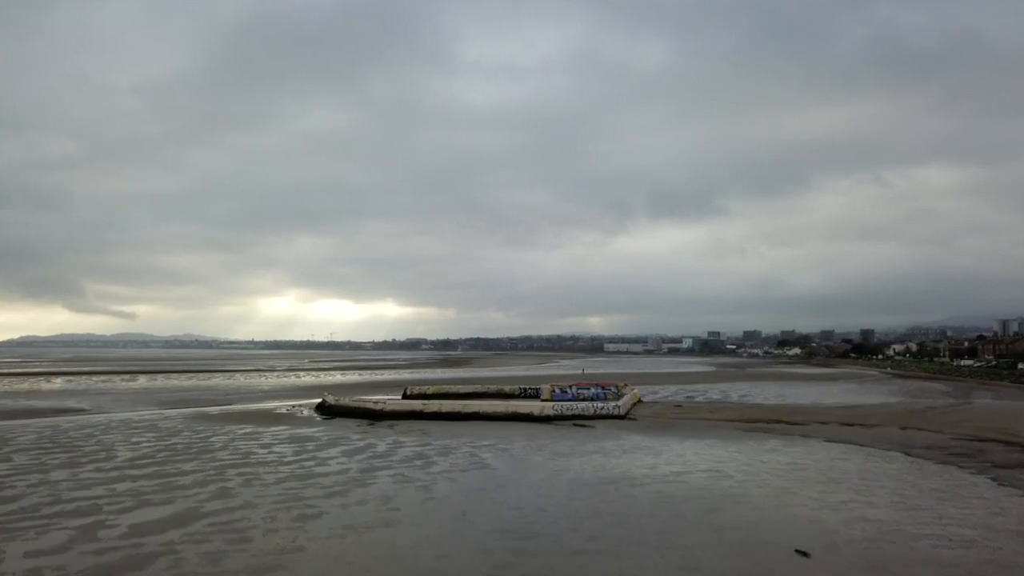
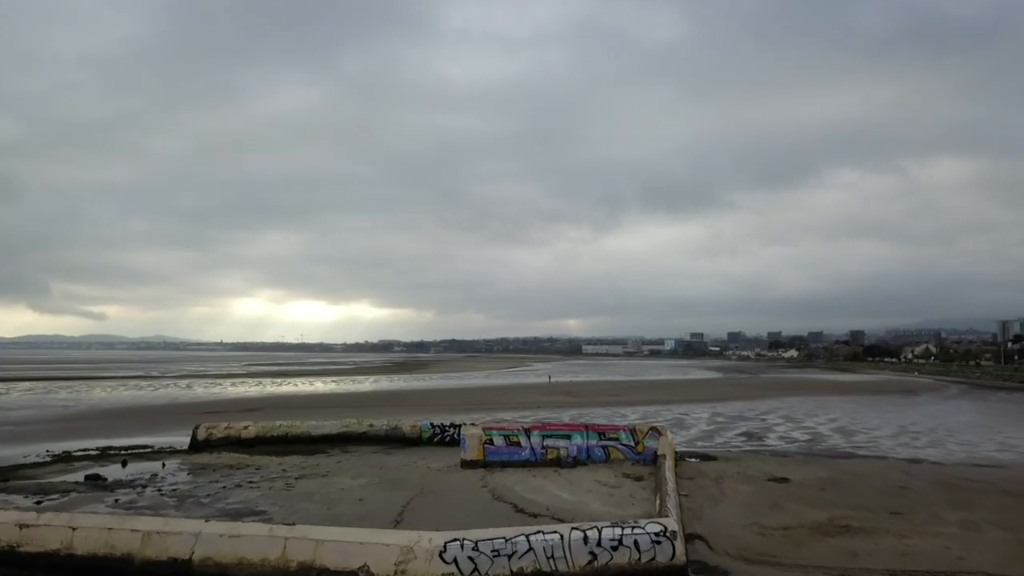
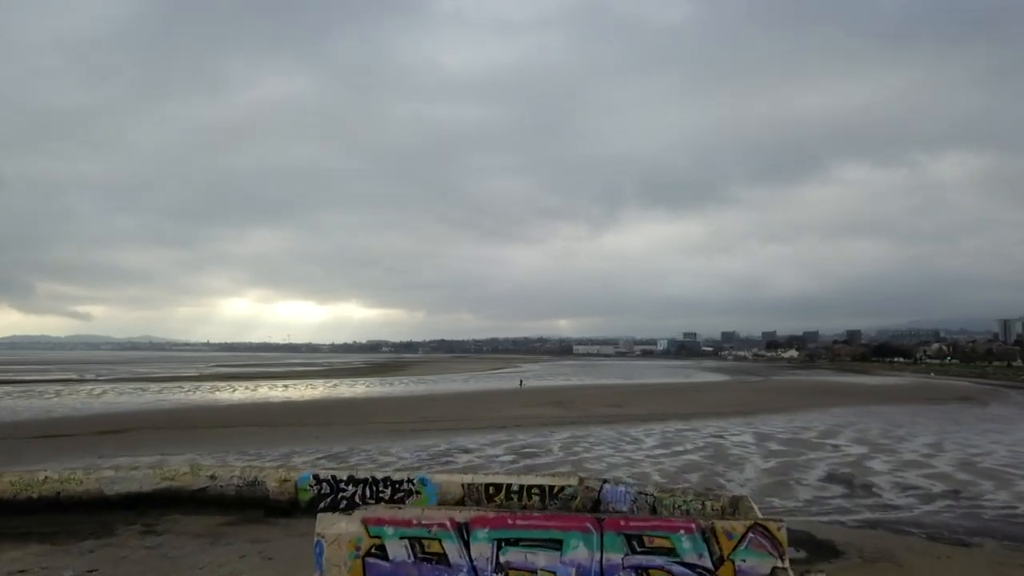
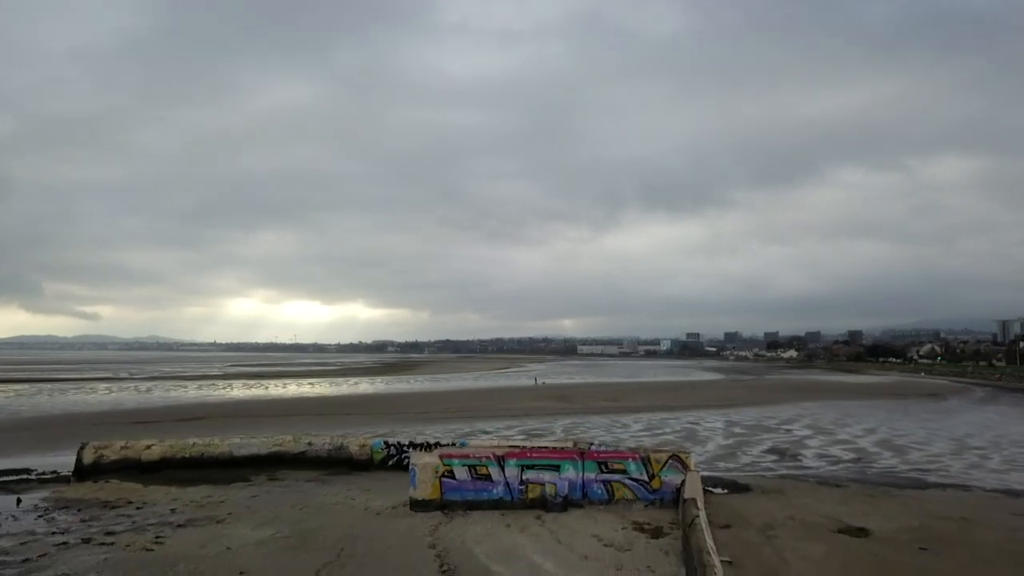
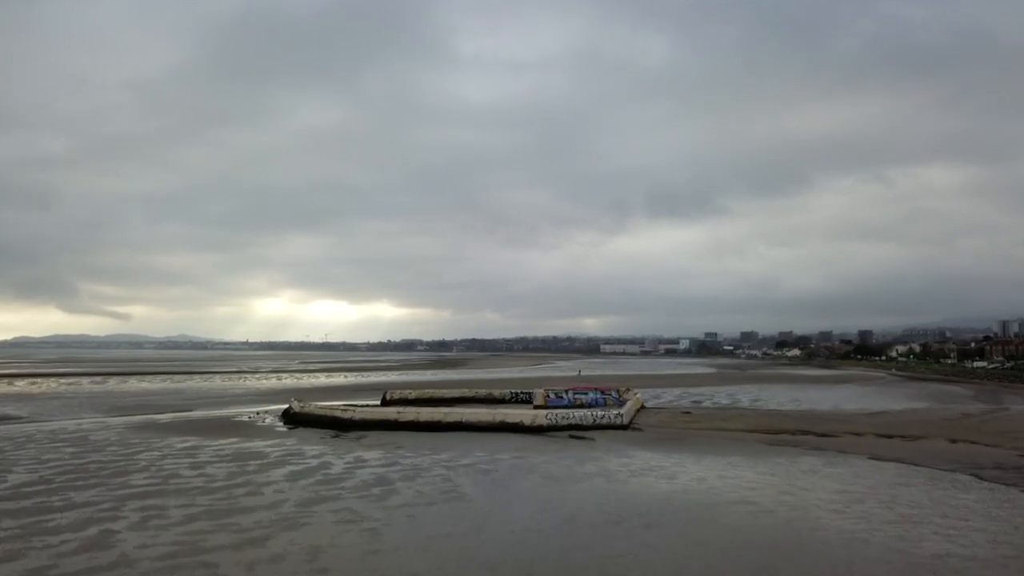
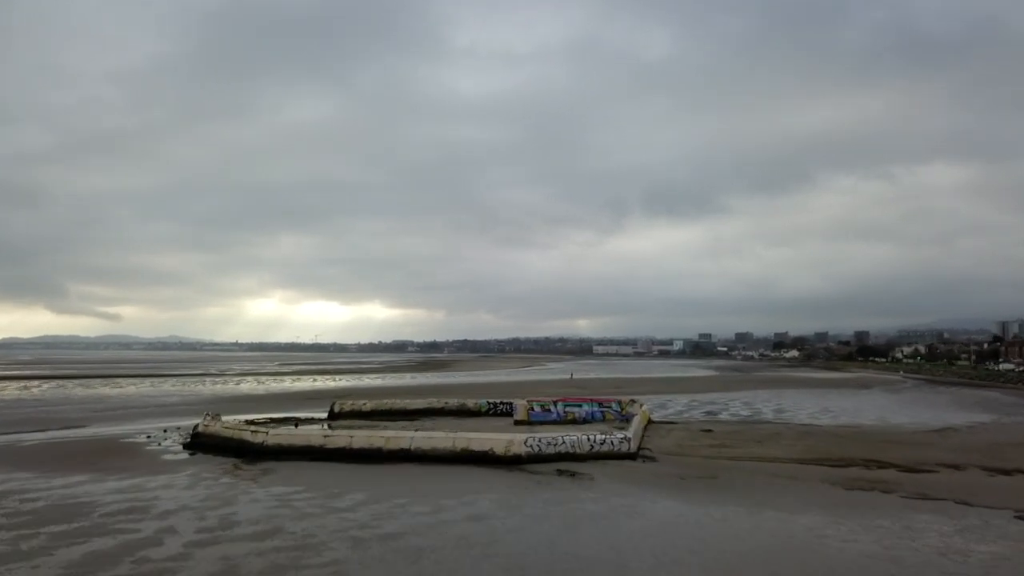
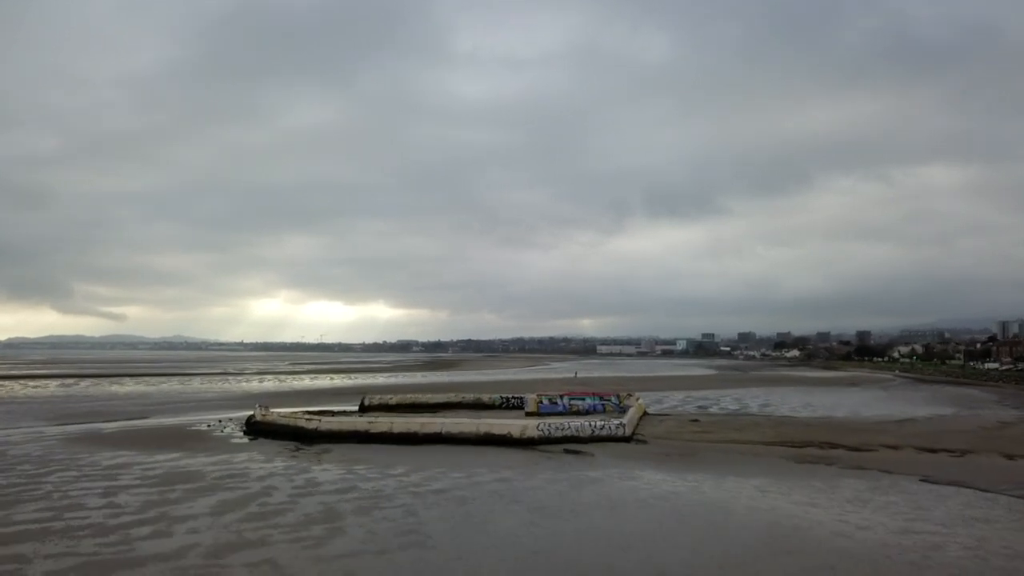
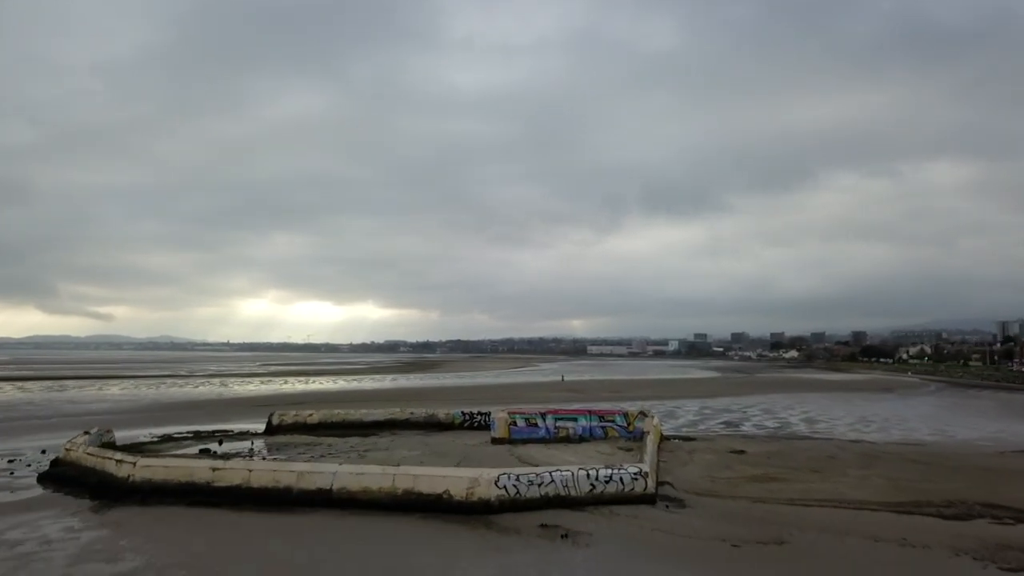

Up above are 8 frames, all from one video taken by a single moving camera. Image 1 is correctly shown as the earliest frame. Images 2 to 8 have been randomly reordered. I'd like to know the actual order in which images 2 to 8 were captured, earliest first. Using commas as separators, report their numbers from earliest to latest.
5, 7, 6, 8, 2, 4, 3
